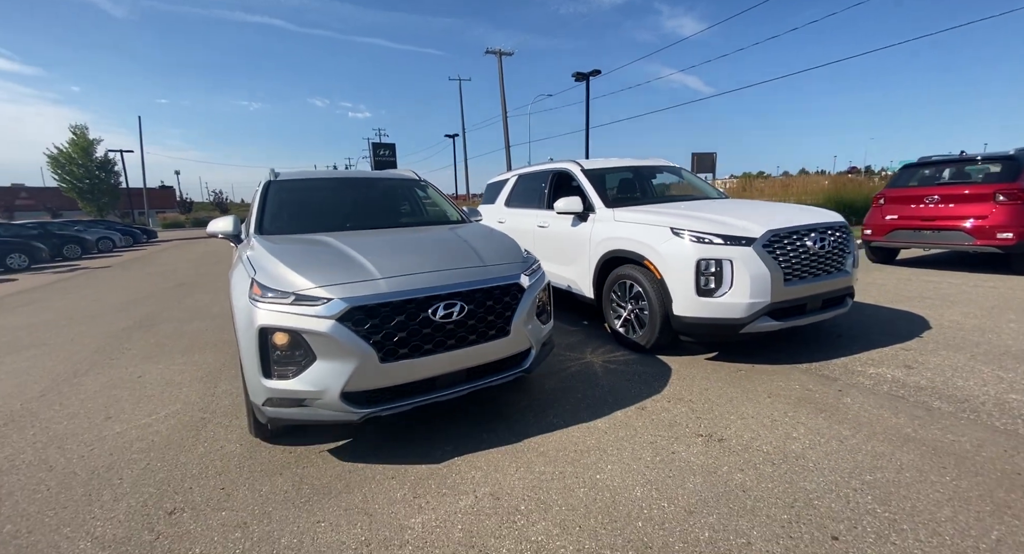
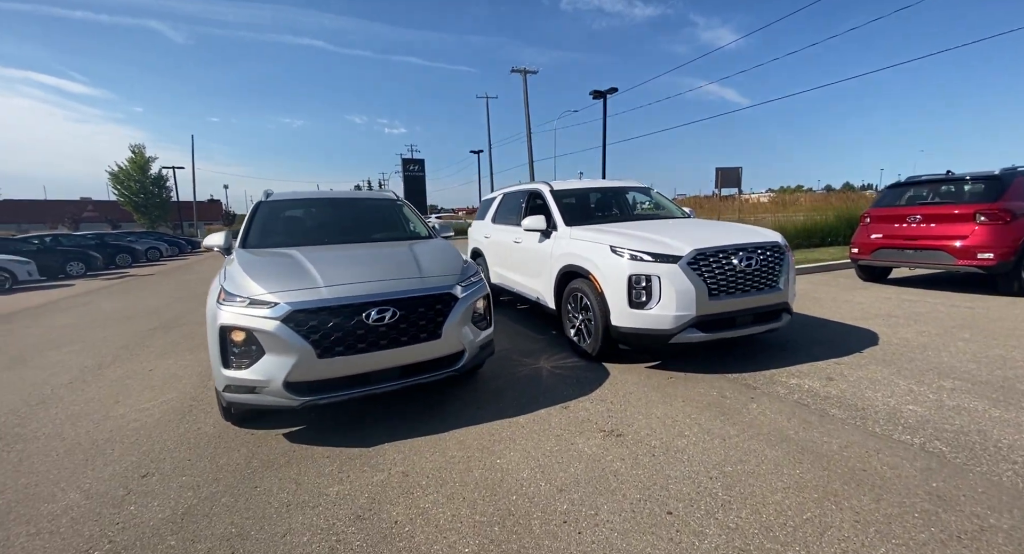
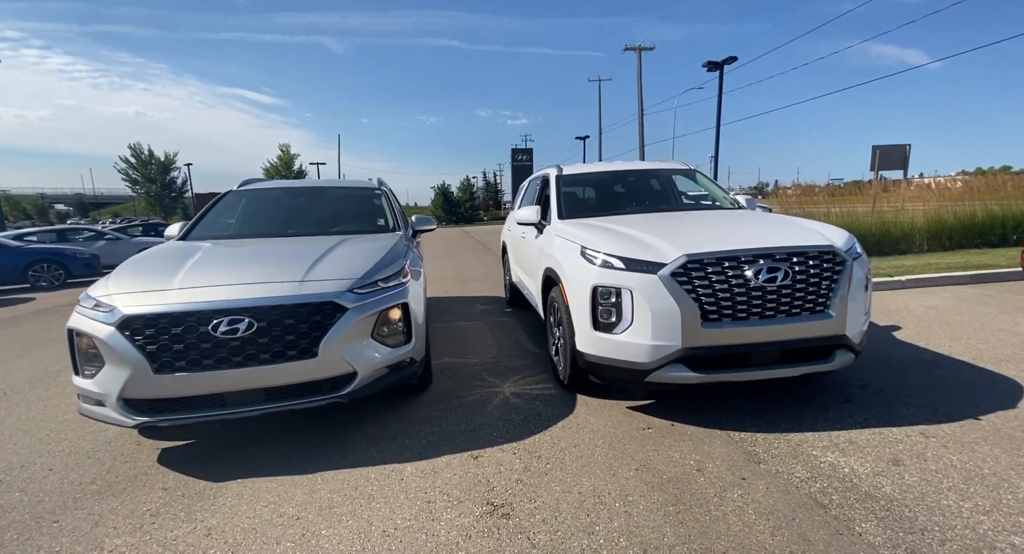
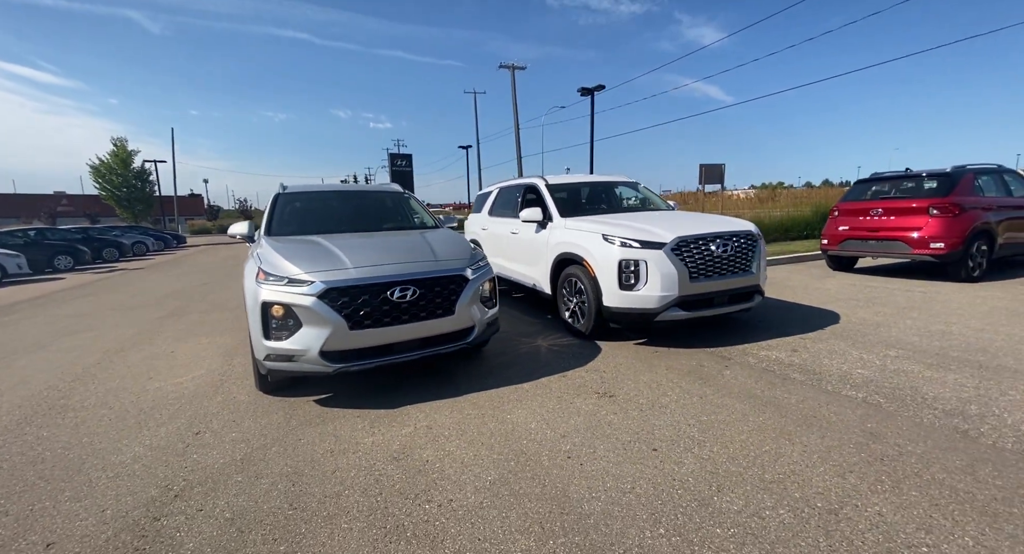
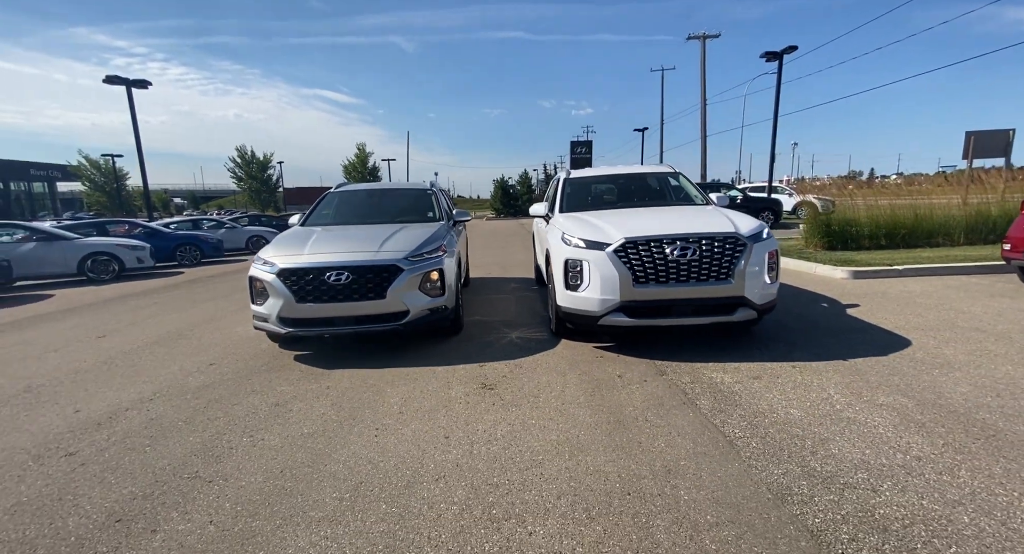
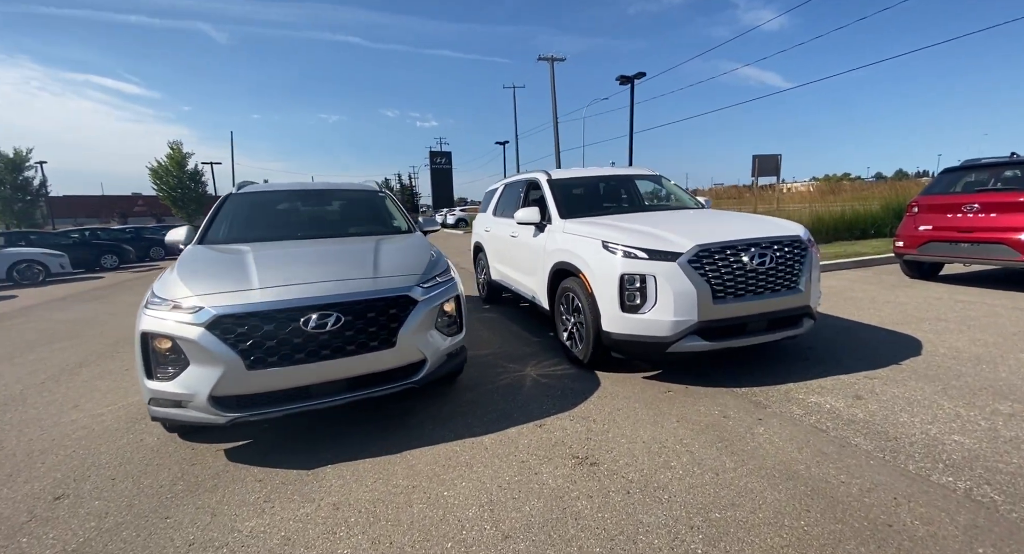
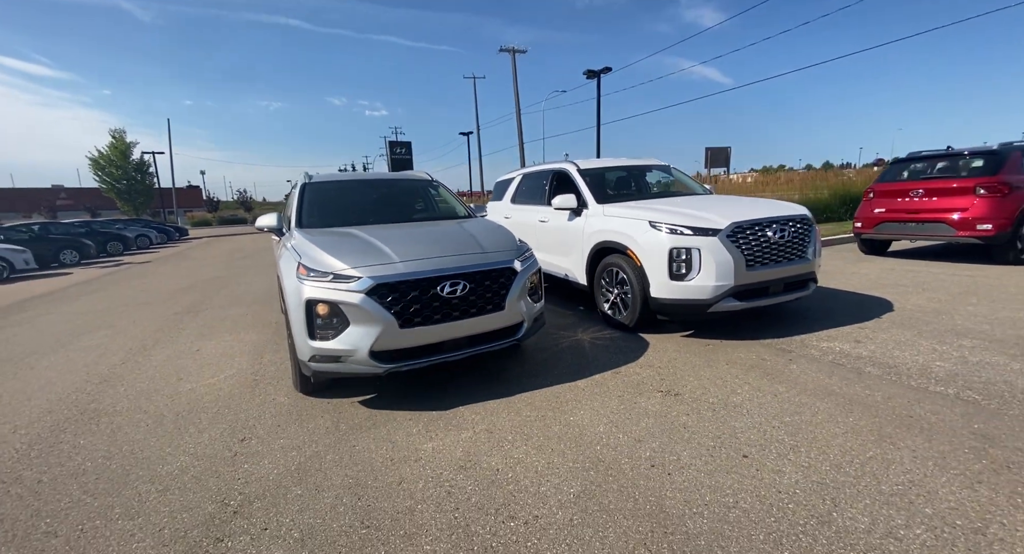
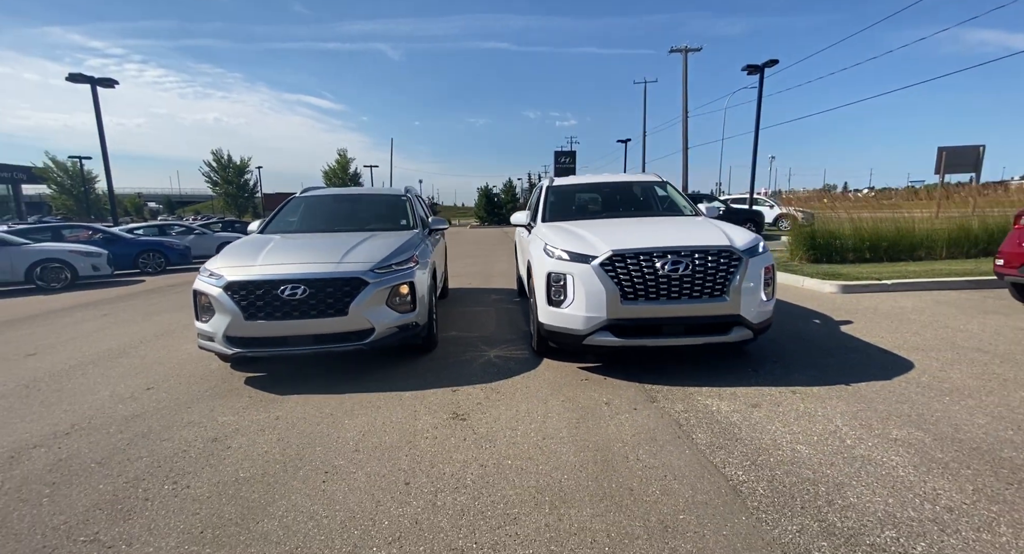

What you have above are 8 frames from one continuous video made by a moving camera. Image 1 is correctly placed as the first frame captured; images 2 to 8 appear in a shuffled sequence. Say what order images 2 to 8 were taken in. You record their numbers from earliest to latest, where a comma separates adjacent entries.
7, 4, 2, 6, 3, 8, 5
